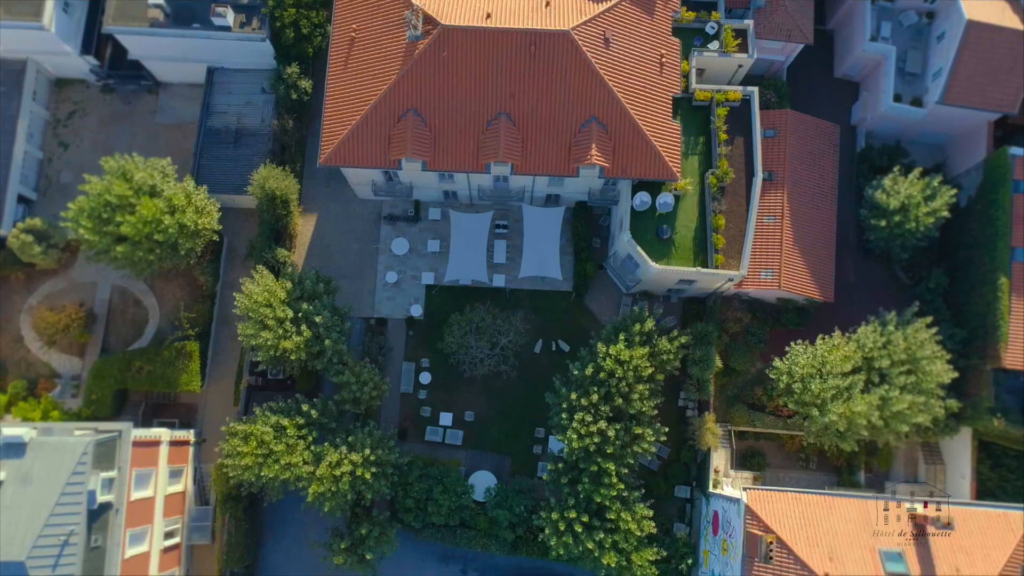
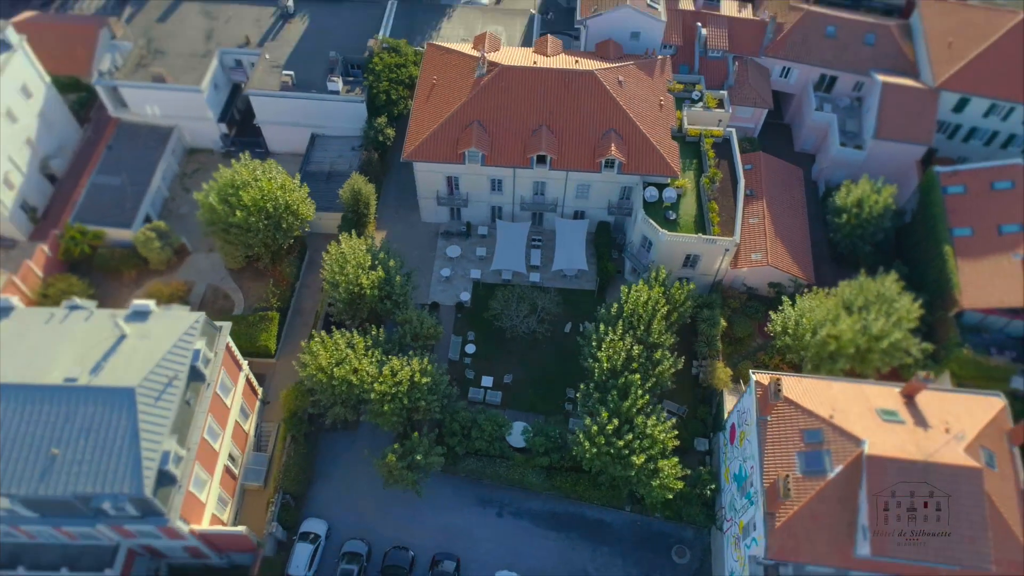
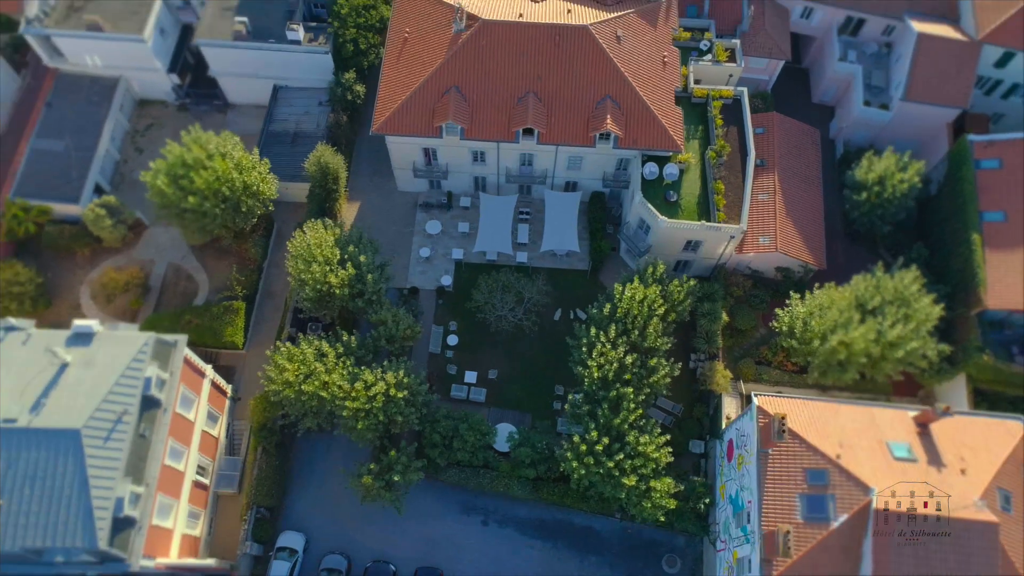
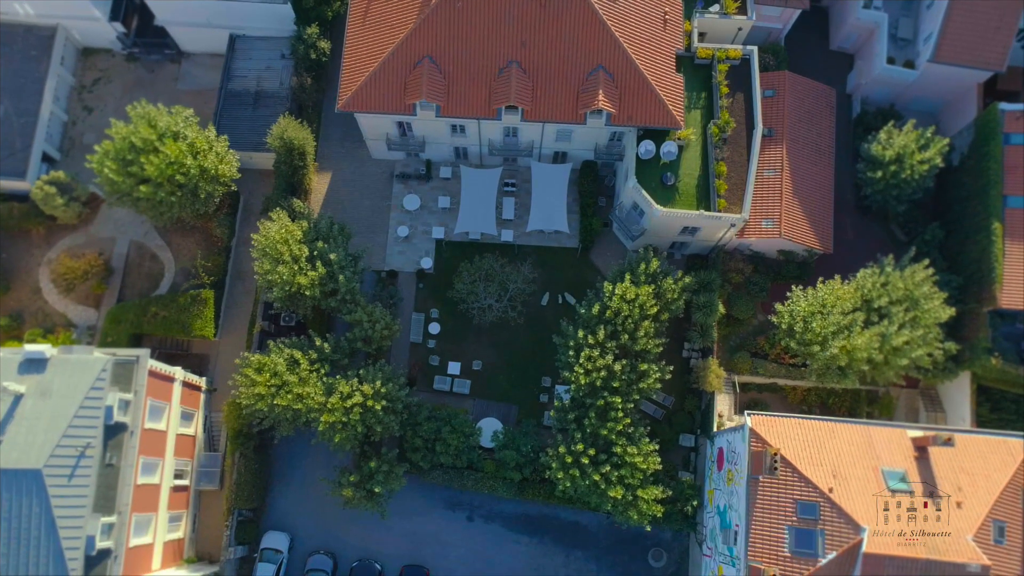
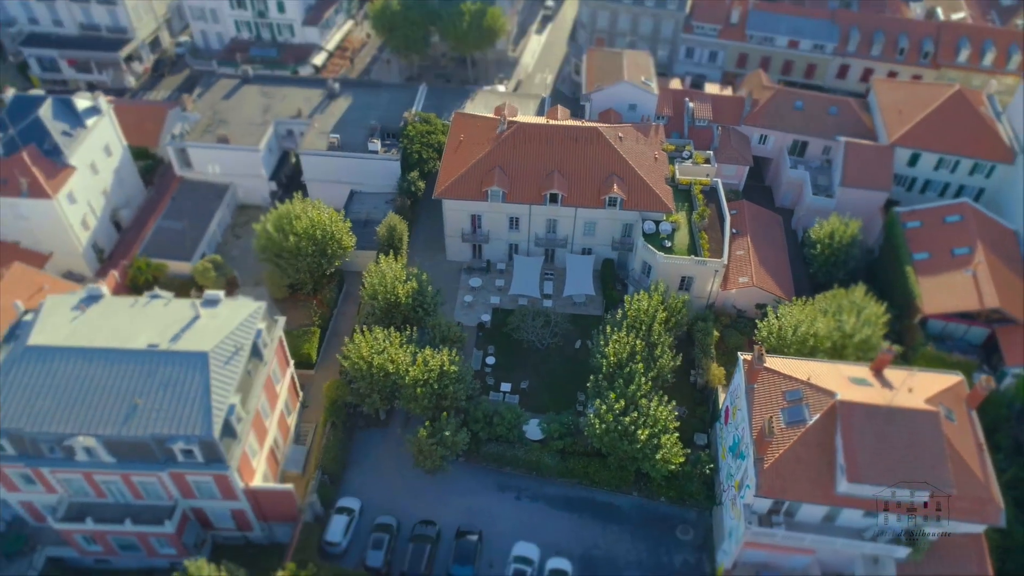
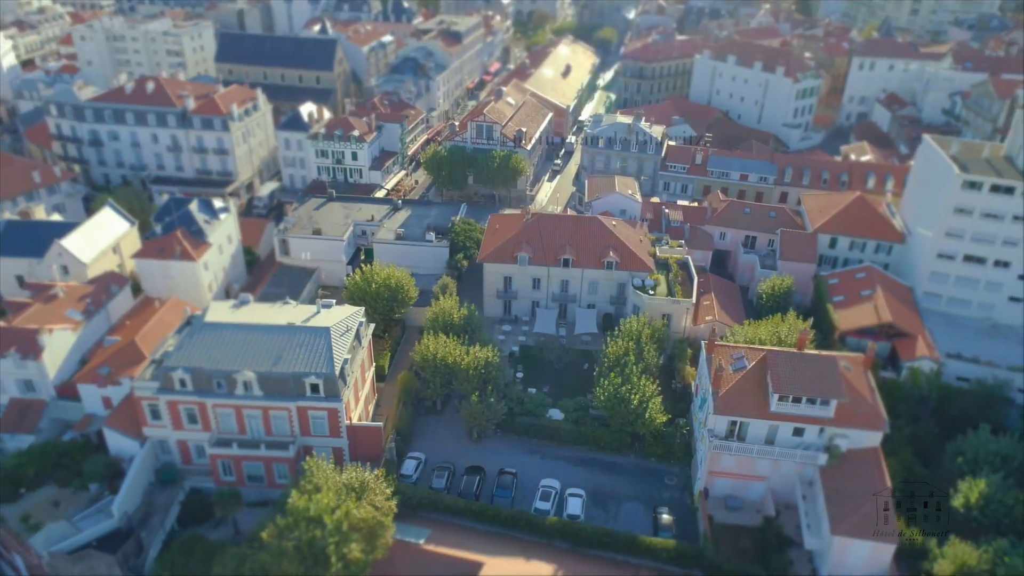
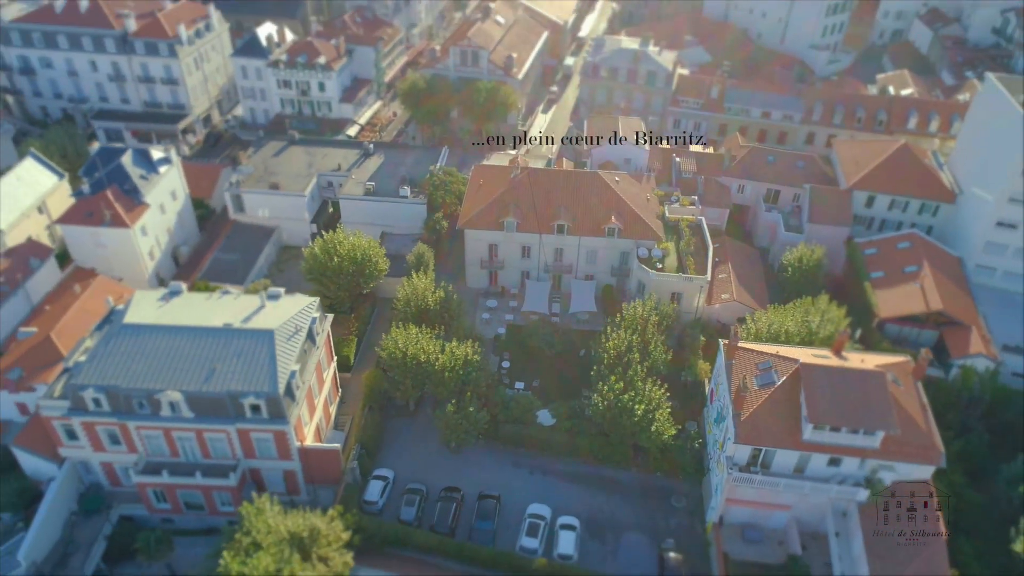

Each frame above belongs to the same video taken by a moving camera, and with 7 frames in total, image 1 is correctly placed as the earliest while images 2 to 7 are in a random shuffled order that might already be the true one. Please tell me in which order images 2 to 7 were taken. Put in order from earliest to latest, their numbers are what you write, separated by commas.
4, 3, 2, 5, 7, 6
